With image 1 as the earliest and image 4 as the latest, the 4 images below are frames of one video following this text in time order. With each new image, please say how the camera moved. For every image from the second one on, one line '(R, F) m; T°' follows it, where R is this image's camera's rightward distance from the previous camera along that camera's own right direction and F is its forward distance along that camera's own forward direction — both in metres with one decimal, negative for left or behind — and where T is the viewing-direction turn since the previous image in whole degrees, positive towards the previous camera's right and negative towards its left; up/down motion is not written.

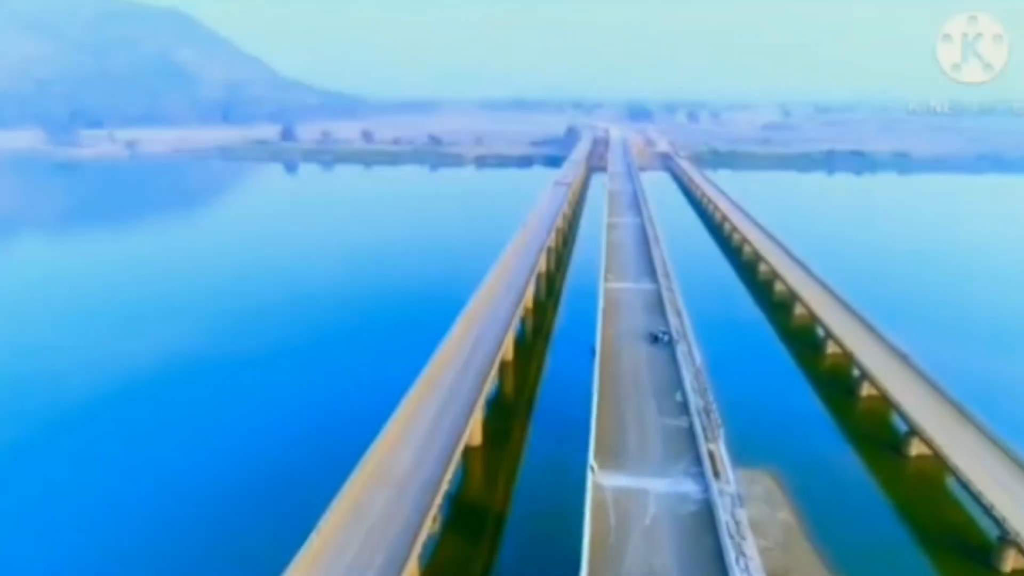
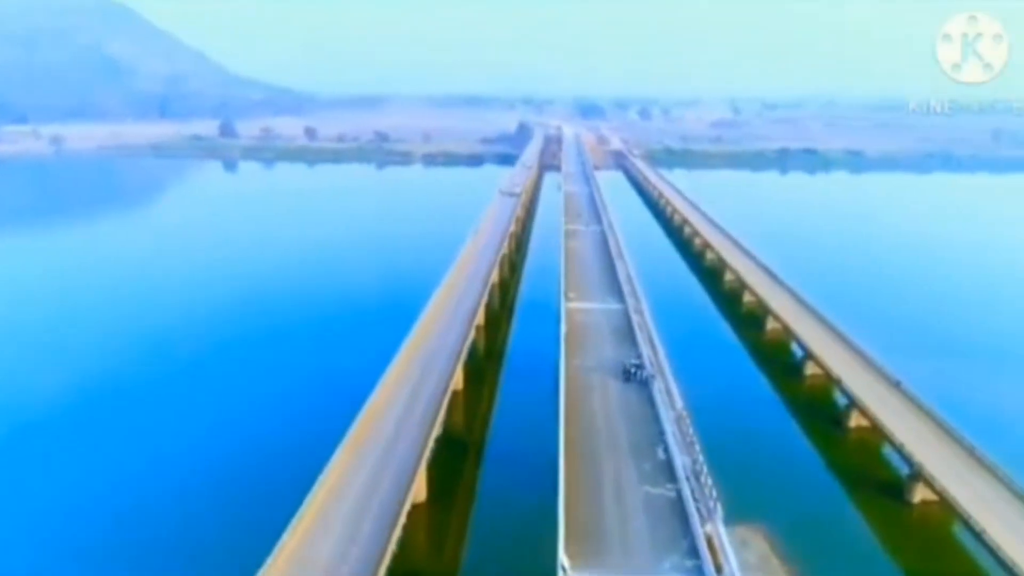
(0.0, +0.4) m; +3°
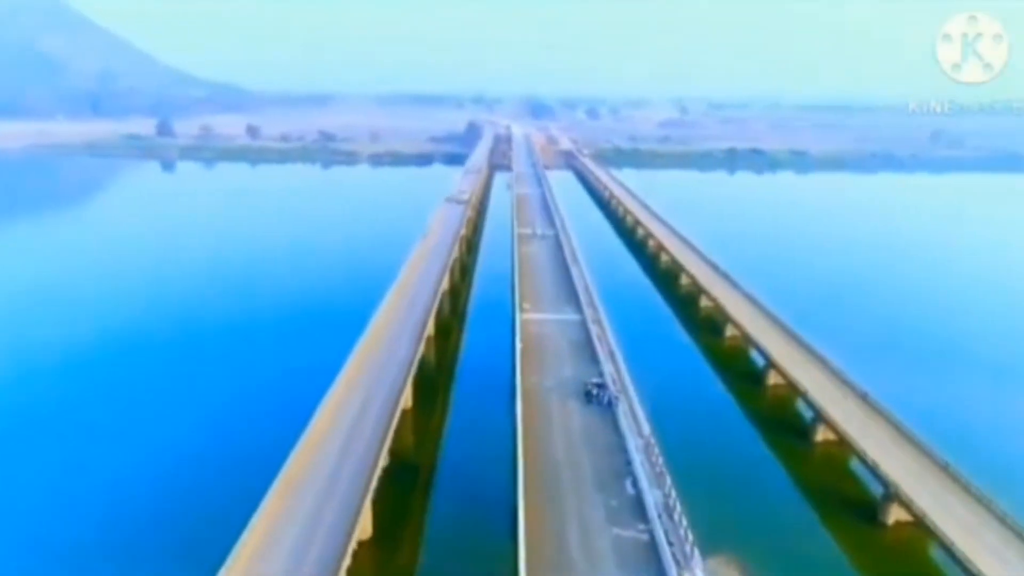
(0.0, +0.3) m; +3°
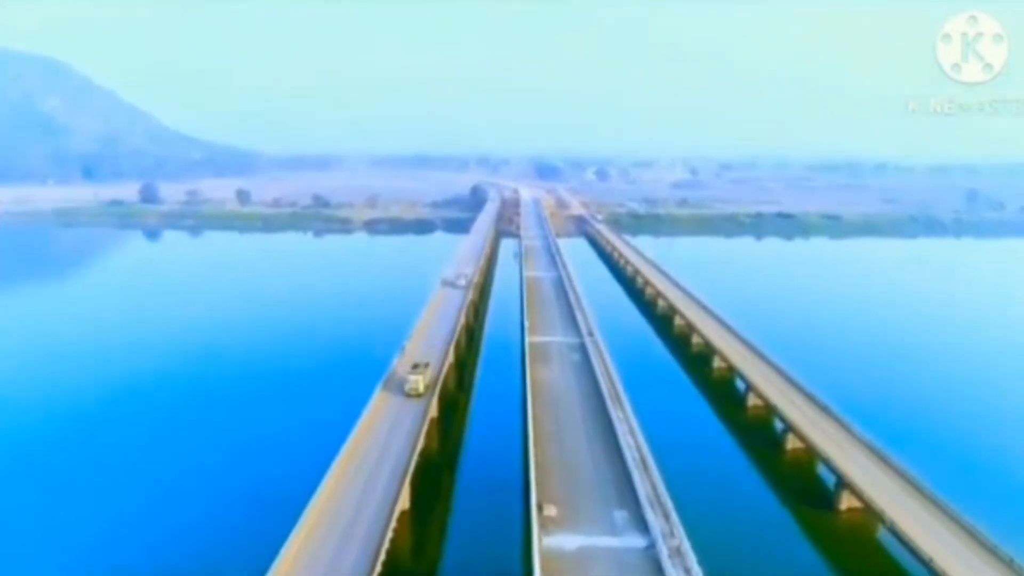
(0.0, +1.6) m; 0°
